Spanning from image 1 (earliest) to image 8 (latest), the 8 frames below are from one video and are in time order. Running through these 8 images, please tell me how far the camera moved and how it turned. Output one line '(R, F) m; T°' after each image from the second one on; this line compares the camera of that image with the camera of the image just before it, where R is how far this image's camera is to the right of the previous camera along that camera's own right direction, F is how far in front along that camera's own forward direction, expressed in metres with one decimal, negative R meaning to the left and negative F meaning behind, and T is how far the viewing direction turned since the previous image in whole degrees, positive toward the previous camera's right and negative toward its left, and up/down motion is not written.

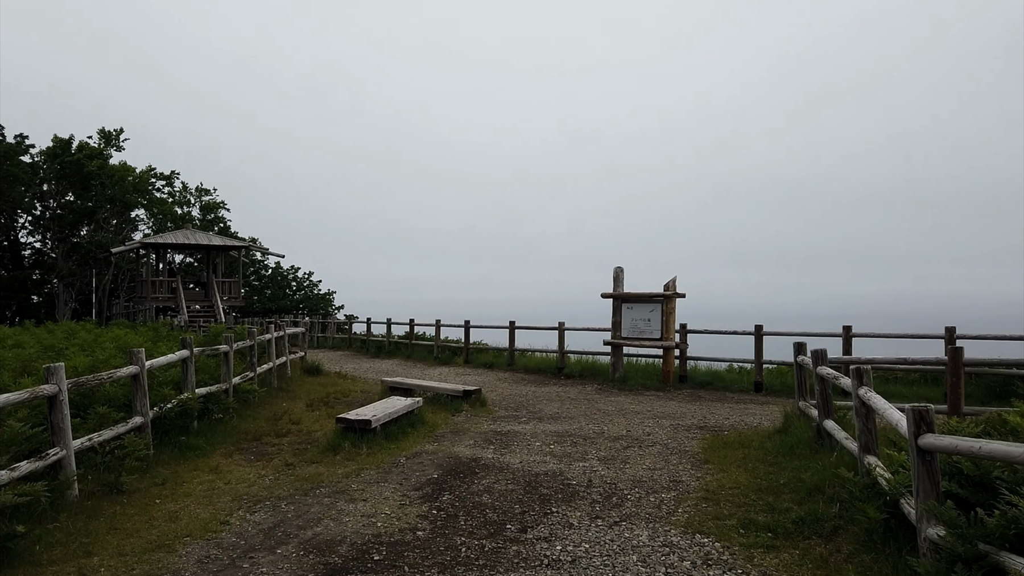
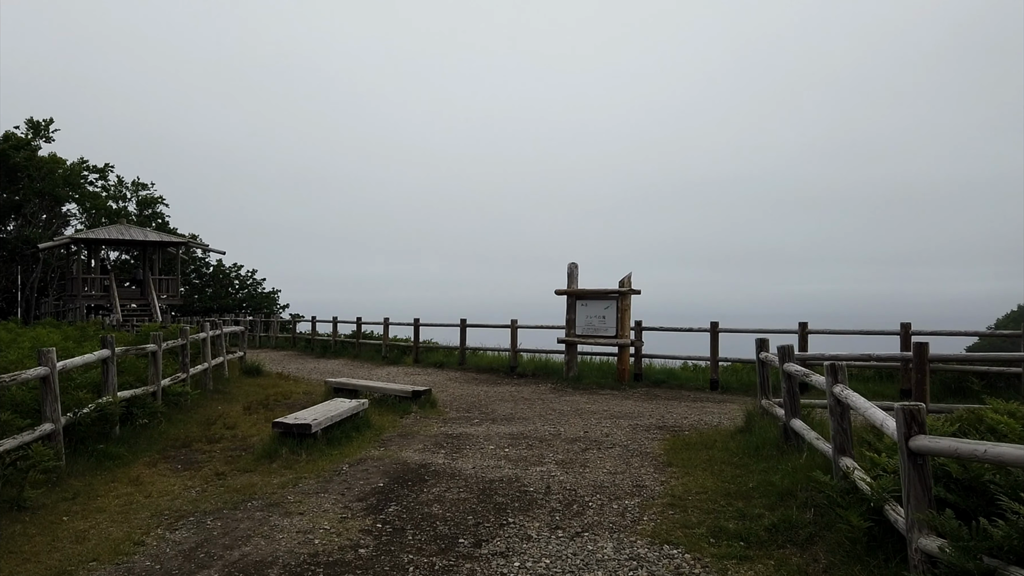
(0.0, +0.4) m; +4°
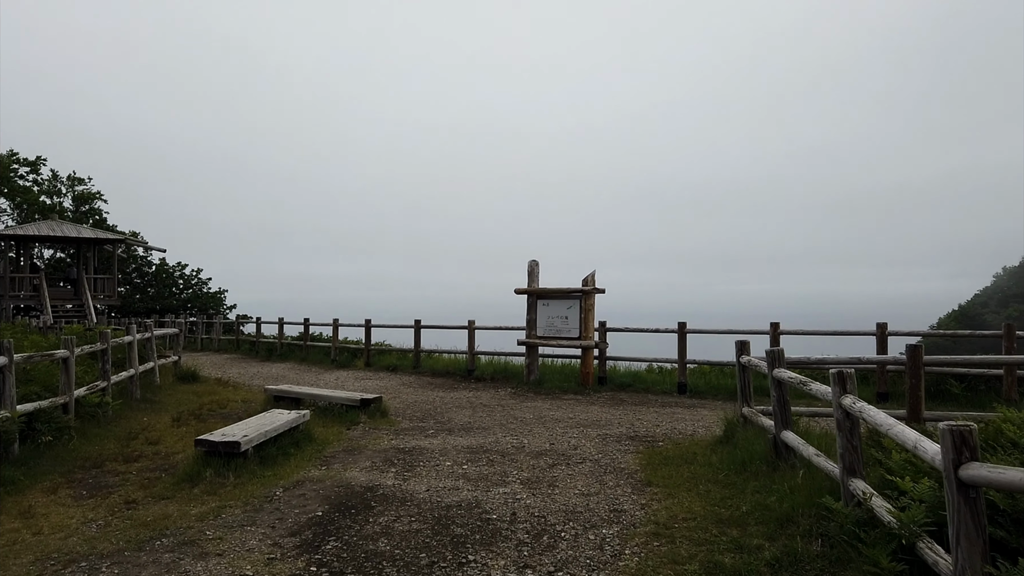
(0.0, +0.7) m; +3°
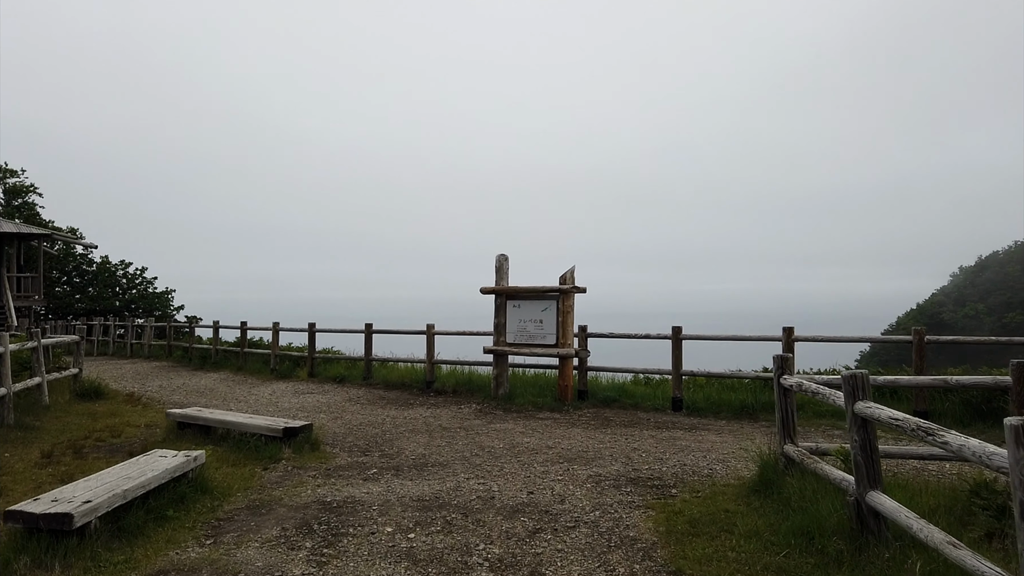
(0.0, +1.6) m; +3°
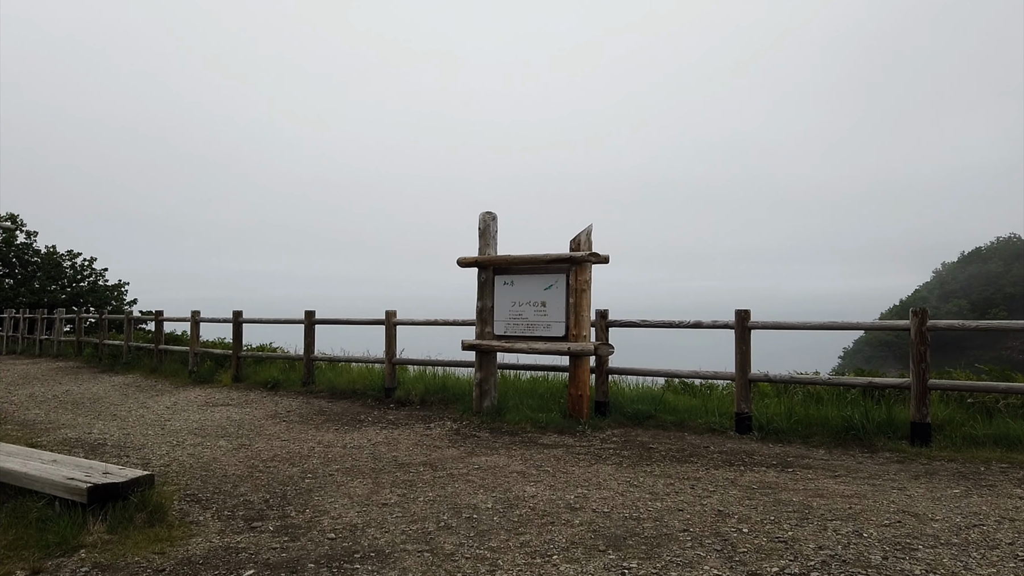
(-0.1, +2.7) m; +1°
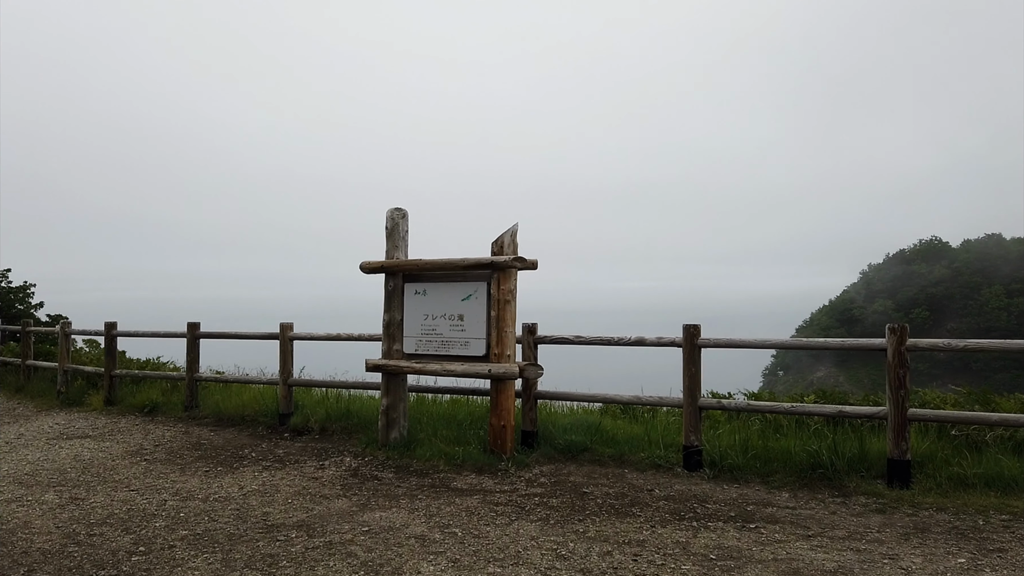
(+0.2, +1.0) m; +4°
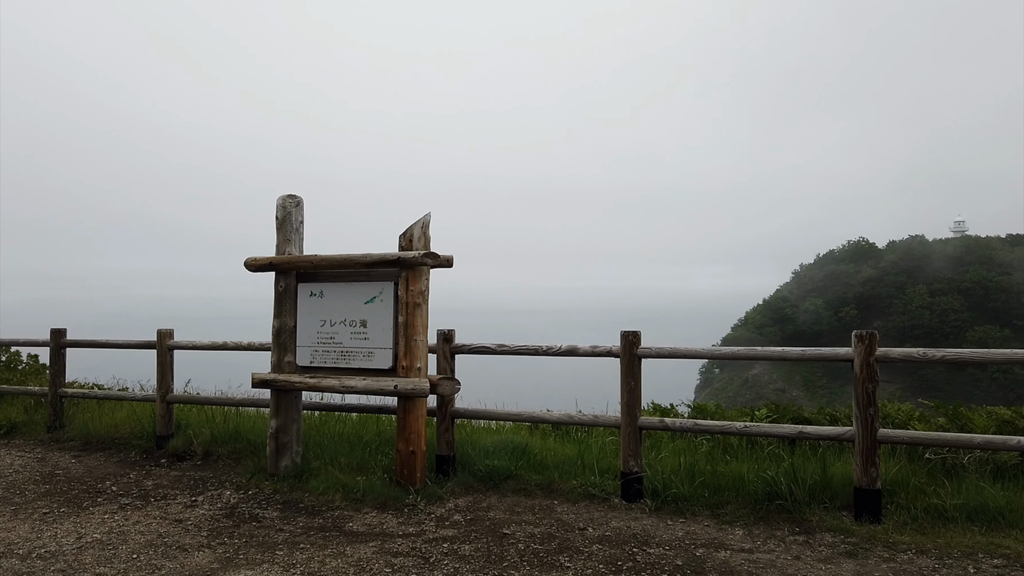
(+0.2, +0.8) m; +4°
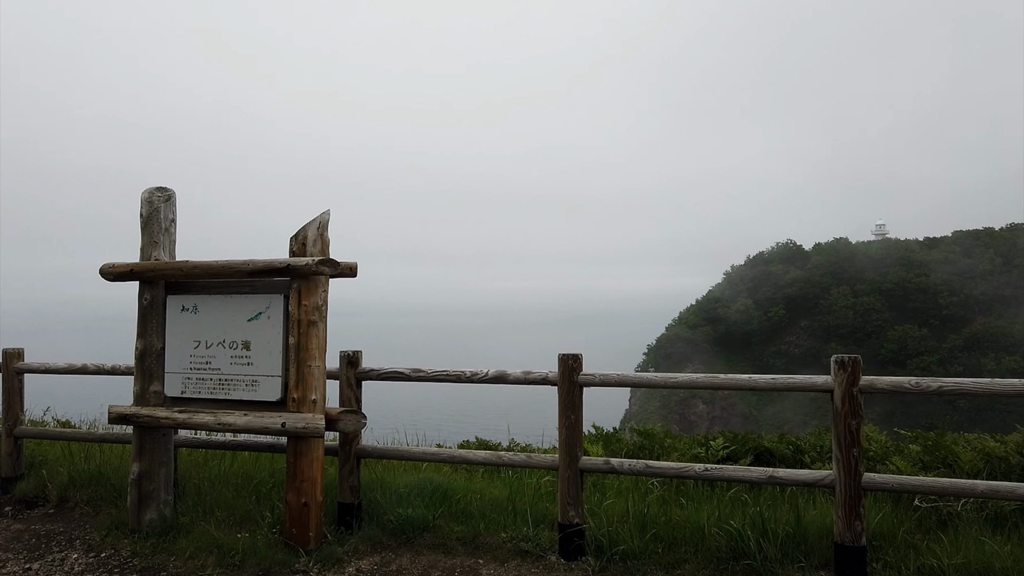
(+0.1, +0.8) m; +5°
